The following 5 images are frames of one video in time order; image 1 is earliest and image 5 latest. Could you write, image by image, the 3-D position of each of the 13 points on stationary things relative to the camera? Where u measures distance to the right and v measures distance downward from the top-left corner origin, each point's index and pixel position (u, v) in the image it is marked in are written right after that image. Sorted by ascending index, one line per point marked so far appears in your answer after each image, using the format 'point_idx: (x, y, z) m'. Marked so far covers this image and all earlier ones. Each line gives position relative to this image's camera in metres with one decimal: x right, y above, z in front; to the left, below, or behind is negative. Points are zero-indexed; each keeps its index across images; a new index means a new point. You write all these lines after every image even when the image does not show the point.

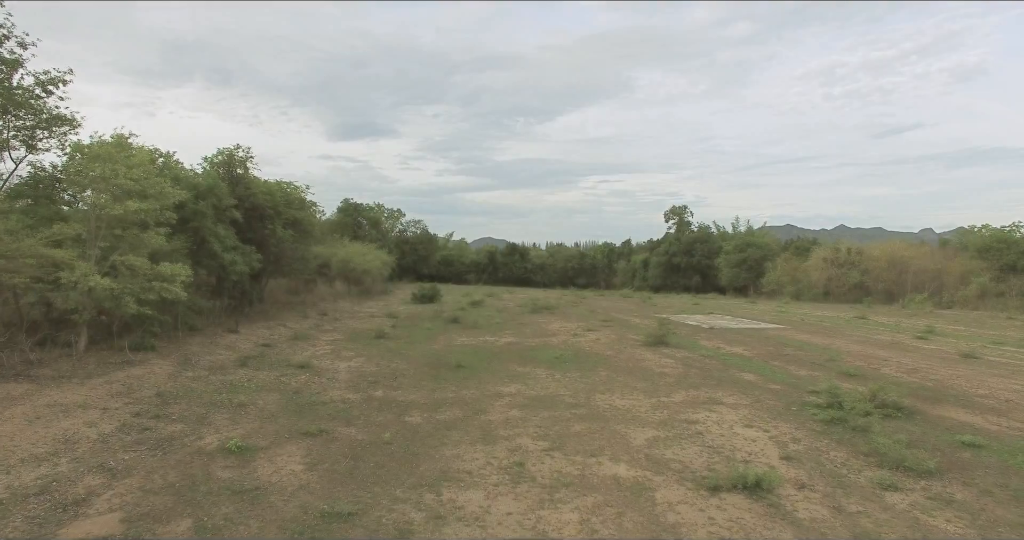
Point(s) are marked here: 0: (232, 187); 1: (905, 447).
0: (-6.7, +2.0, +12.4) m
1: (+3.4, -1.5, +4.4) m
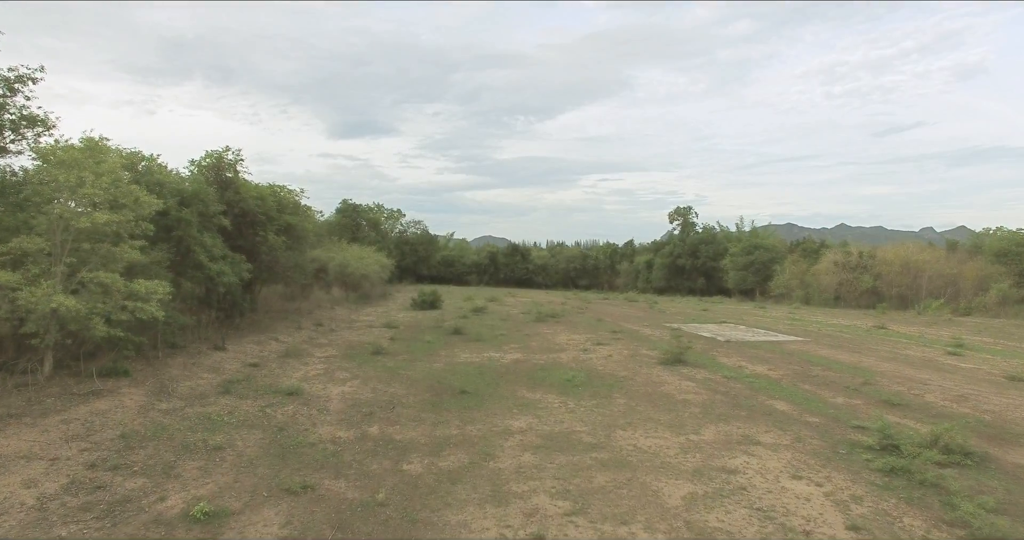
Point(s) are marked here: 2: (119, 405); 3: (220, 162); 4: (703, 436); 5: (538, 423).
0: (-6.5, +1.7, +11.7) m
1: (+3.5, -1.8, +3.8) m
2: (-4.4, -1.5, +5.8) m
3: (-6.5, +2.4, +11.6) m
4: (+2.1, -1.8, +5.8) m
5: (+0.3, -1.8, +6.1) m
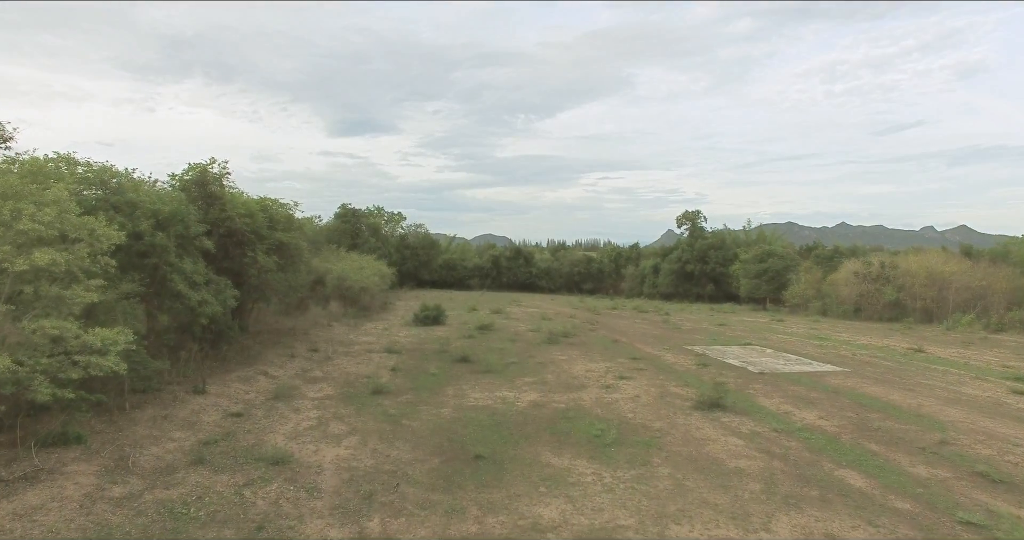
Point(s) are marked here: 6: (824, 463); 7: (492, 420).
0: (-6.3, +1.2, +10.6) m
1: (+3.8, -2.3, +2.7) m
2: (-4.1, -2.0, +4.7) m
3: (-6.2, +1.9, +10.5) m
4: (+2.4, -2.4, +4.7) m
5: (+0.6, -2.3, +5.0) m
6: (+3.8, -2.4, +6.3) m
7: (-0.3, -2.3, +7.9) m
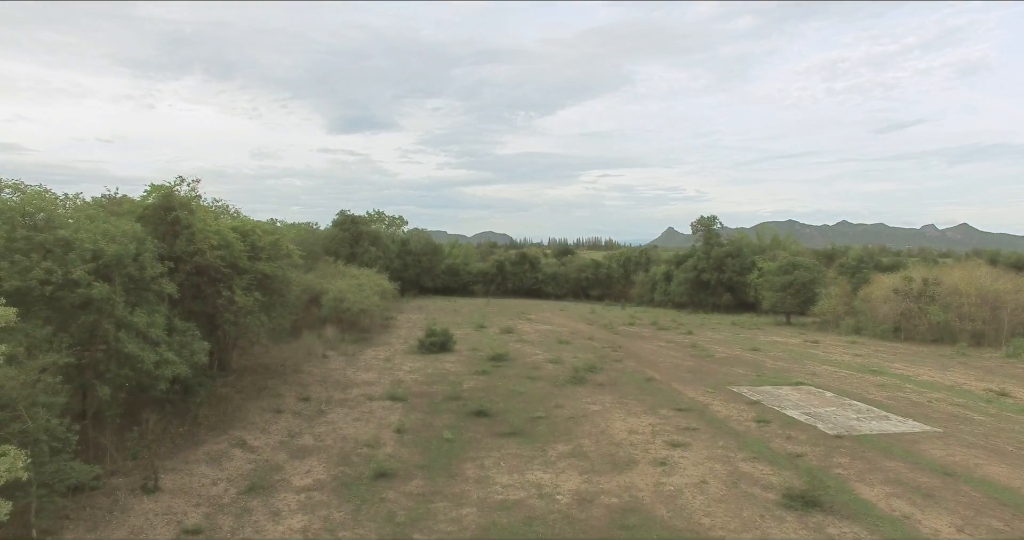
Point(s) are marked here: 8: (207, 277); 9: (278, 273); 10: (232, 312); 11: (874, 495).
0: (-5.7, +0.5, +8.7) m
1: (+4.3, -3.1, +0.8) m
2: (-3.6, -2.8, +2.9) m
3: (-5.7, +1.2, +8.6) m
4: (+2.9, -3.2, +2.8) m
5: (+1.1, -3.1, +3.1) m
6: (+4.3, -3.1, +4.5) m
7: (+0.2, -3.0, +6.1) m
8: (-5.3, -0.1, +9.1) m
9: (-4.9, -0.1, +10.8) m
10: (-5.0, -0.7, +9.4) m
11: (+5.0, -3.0, +7.0) m
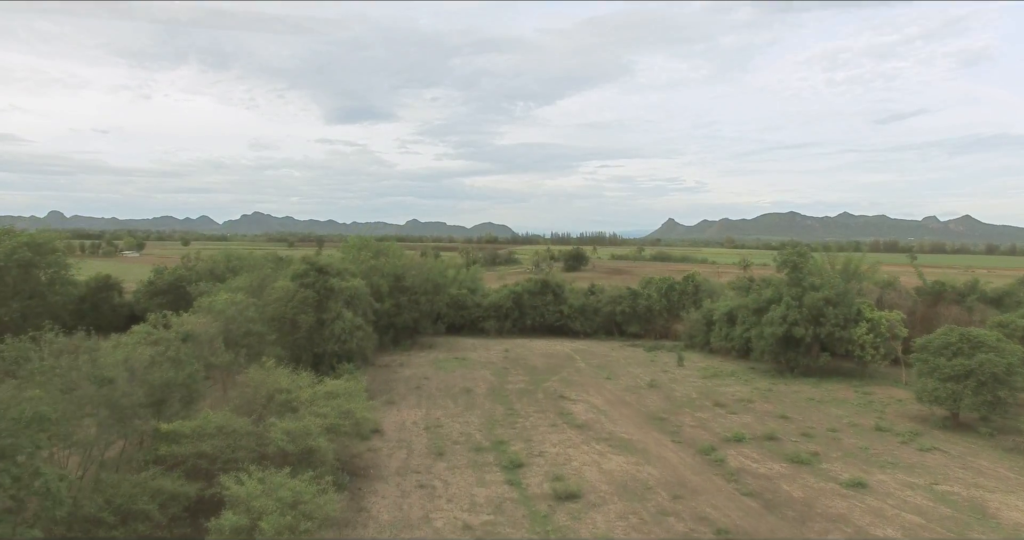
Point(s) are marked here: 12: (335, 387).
0: (-4.1, -2.9, -1.0) m
1: (+5.9, -6.7, -8.8) m
2: (-1.9, -6.3, -6.8) m
3: (-4.1, -2.3, -1.1) m
4: (+4.6, -6.7, -6.8) m
5: (+2.7, -6.6, -6.5) m
6: (+6.0, -6.6, -5.1) m
7: (+1.9, -6.5, -3.5) m
8: (-3.7, -3.5, -0.6) m
9: (-3.2, -3.4, +1.2) m
10: (-3.4, -4.2, -0.3) m
11: (+6.6, -6.5, -2.6) m
12: (-5.2, -3.4, +15.4) m
